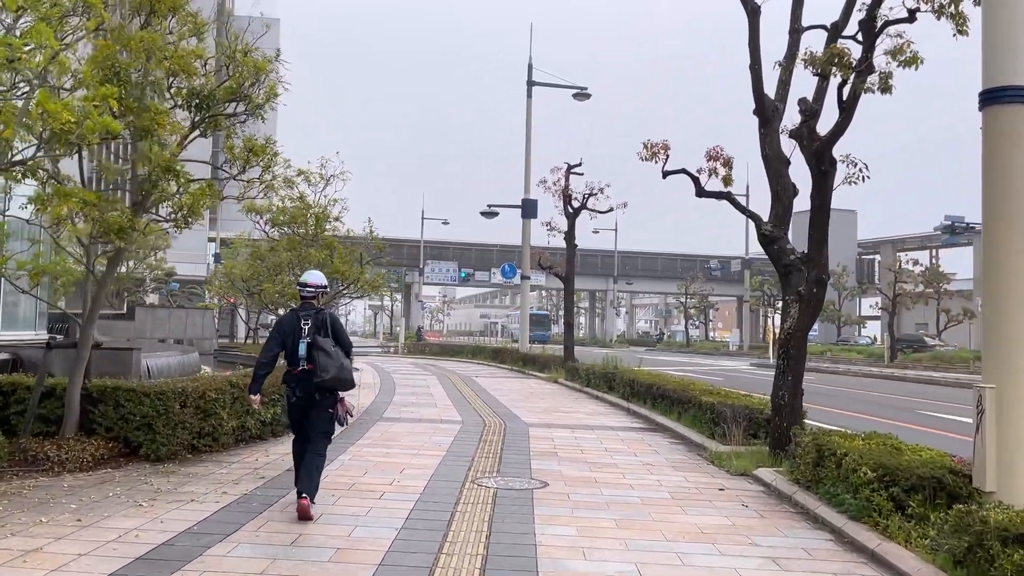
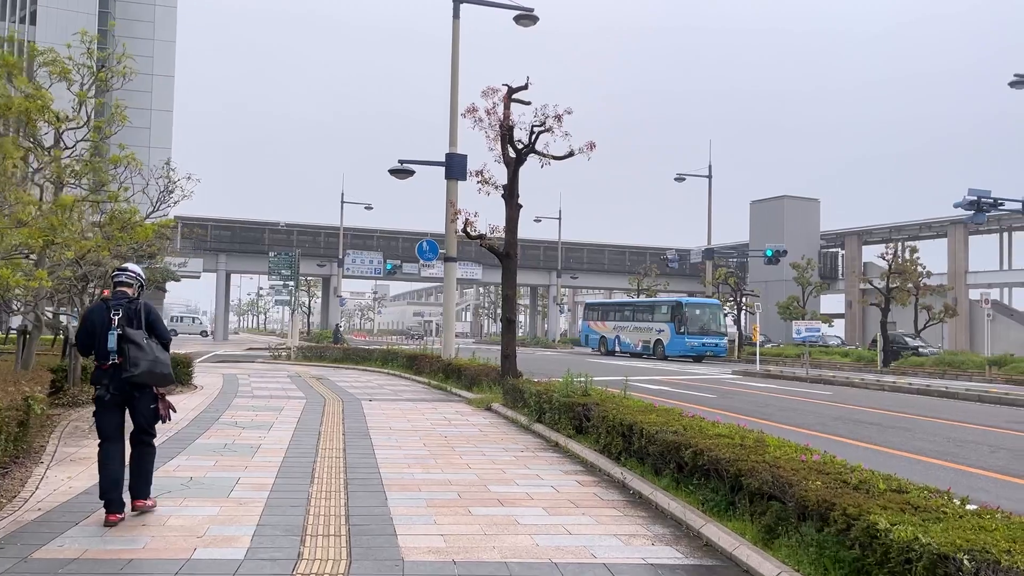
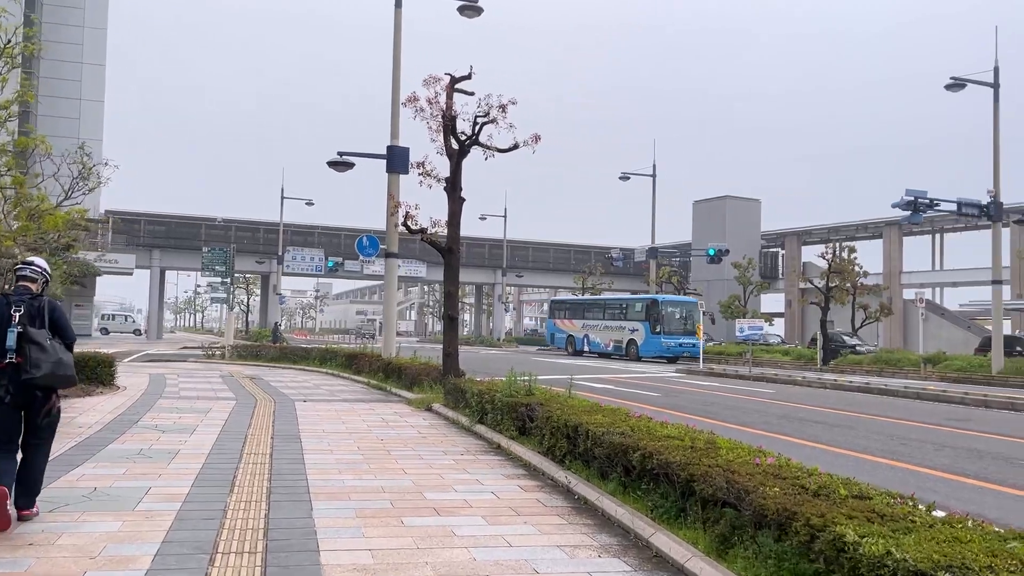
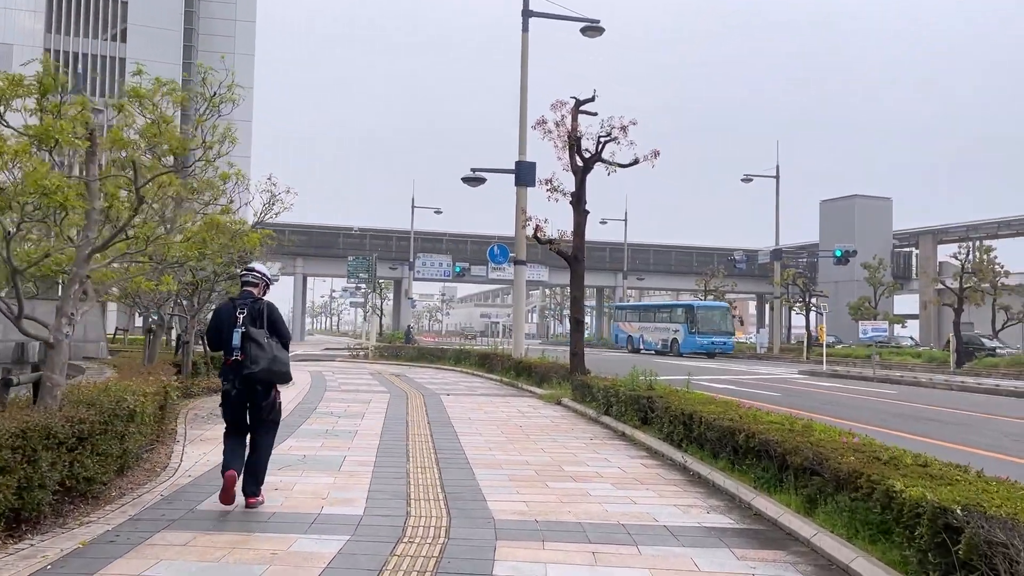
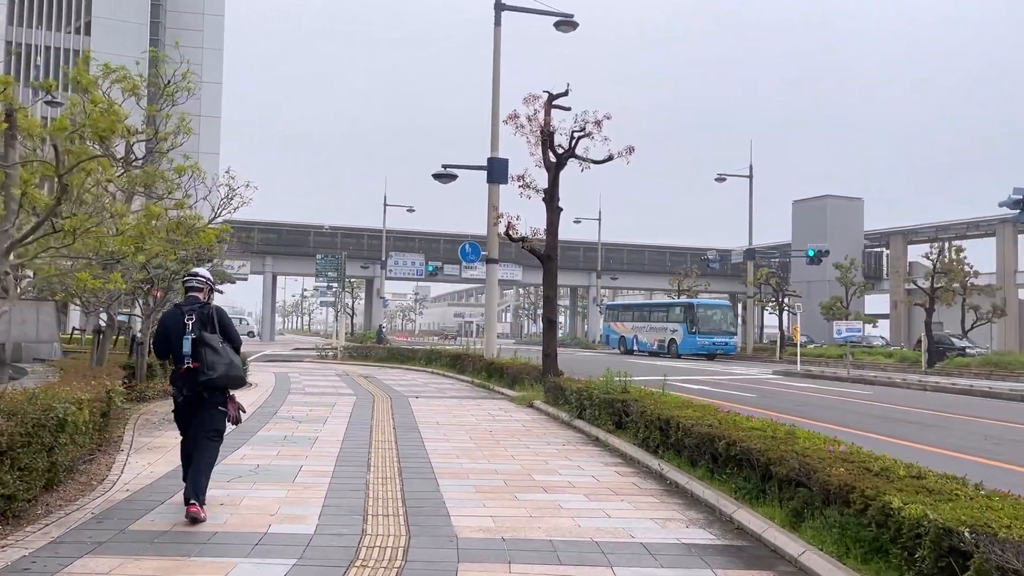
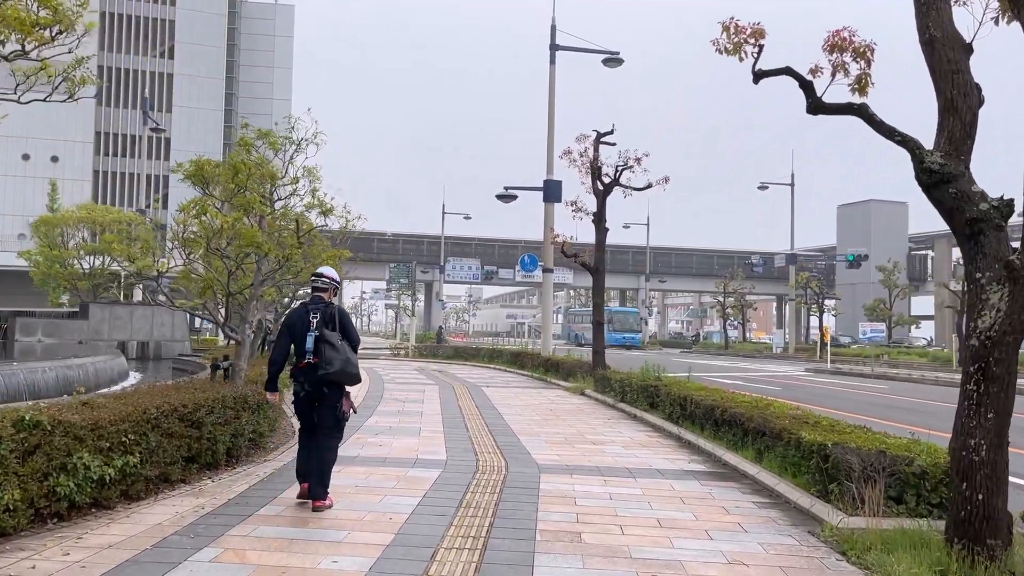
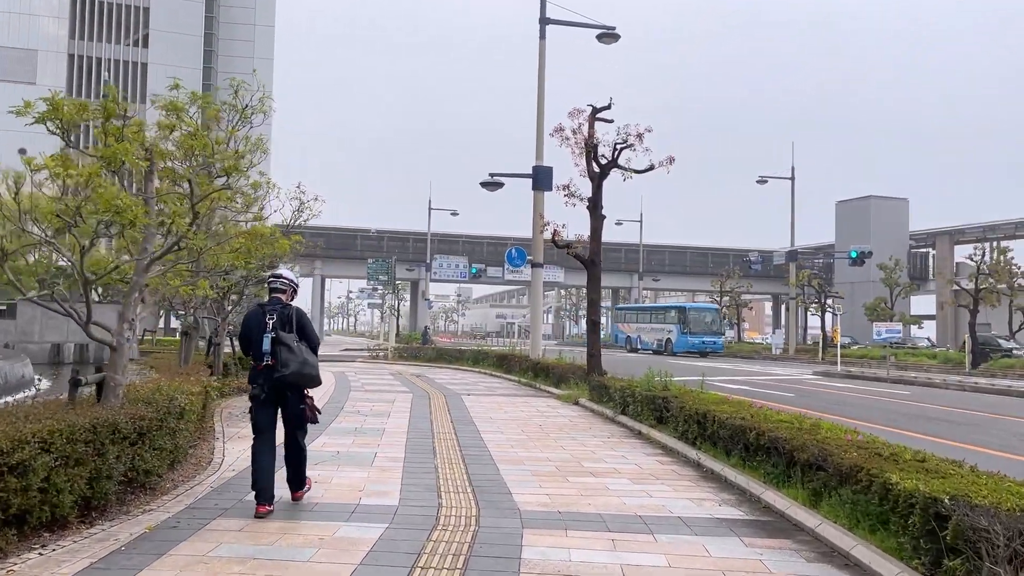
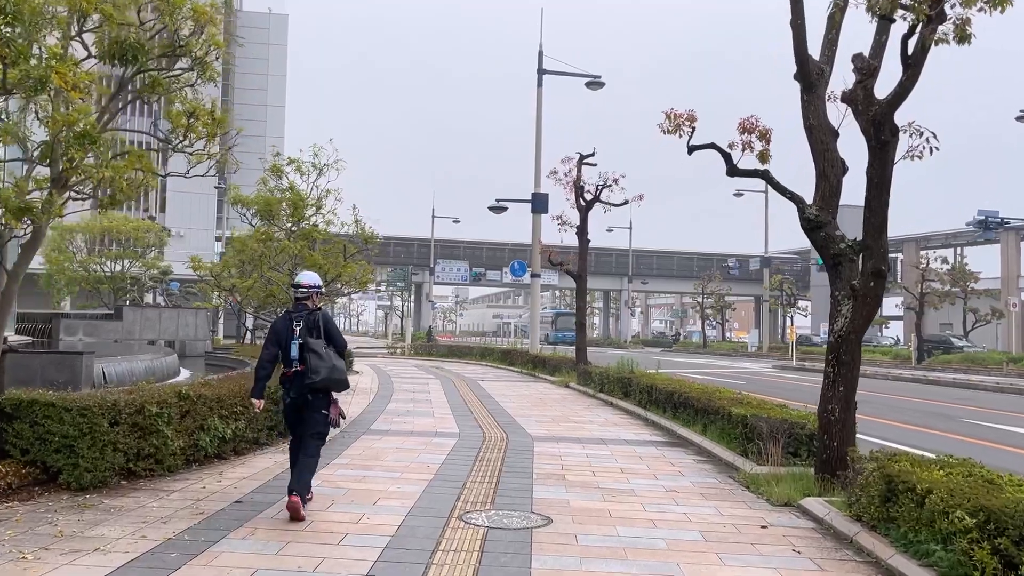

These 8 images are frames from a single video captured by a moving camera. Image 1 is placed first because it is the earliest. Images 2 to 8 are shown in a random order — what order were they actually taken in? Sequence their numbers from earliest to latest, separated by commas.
8, 6, 7, 4, 5, 2, 3
